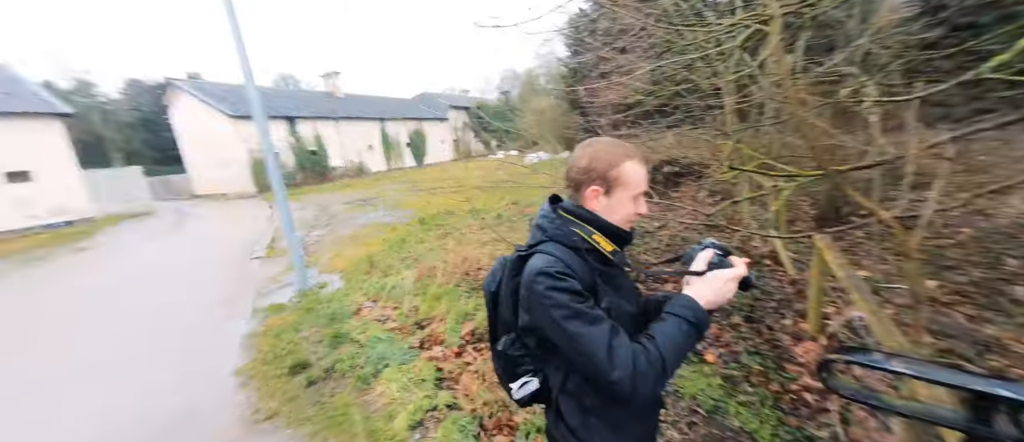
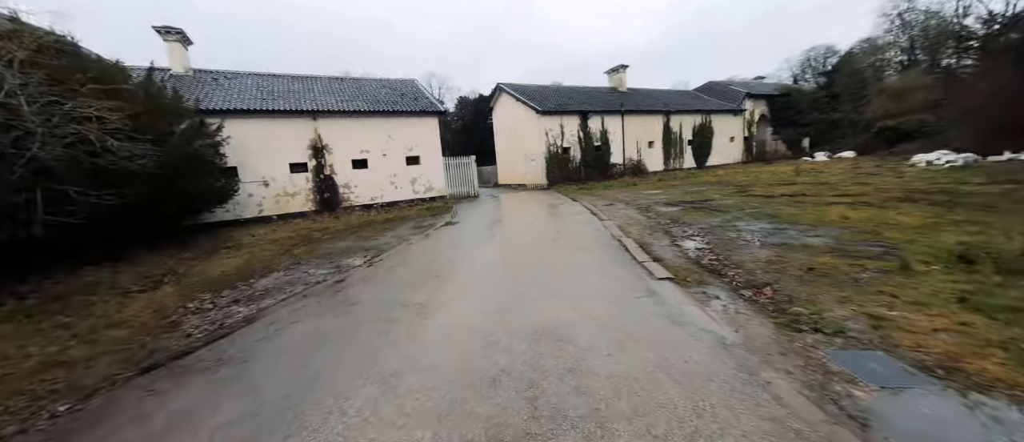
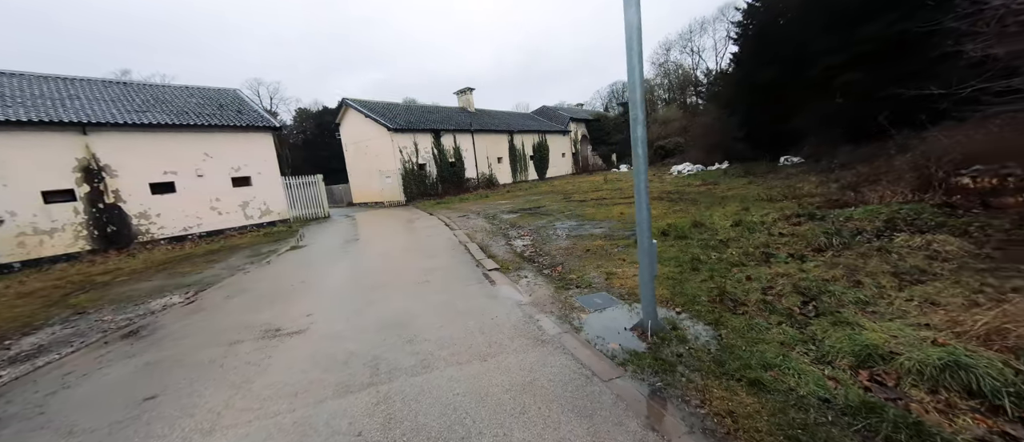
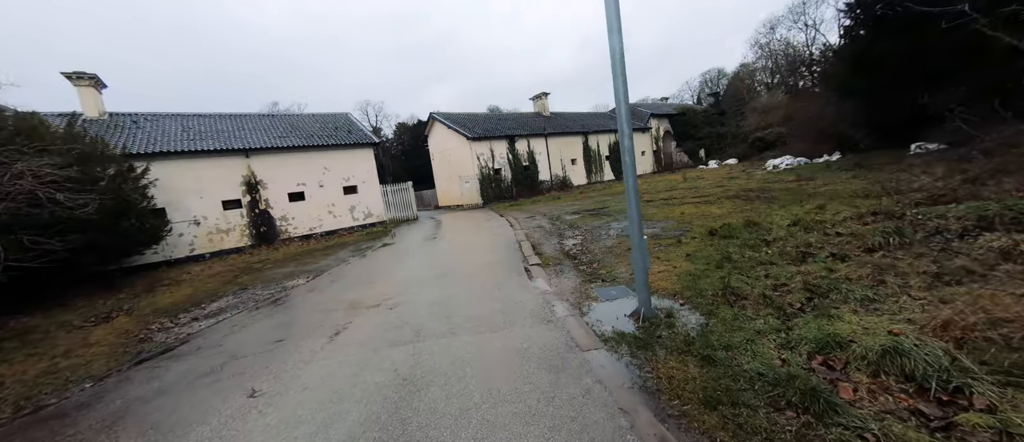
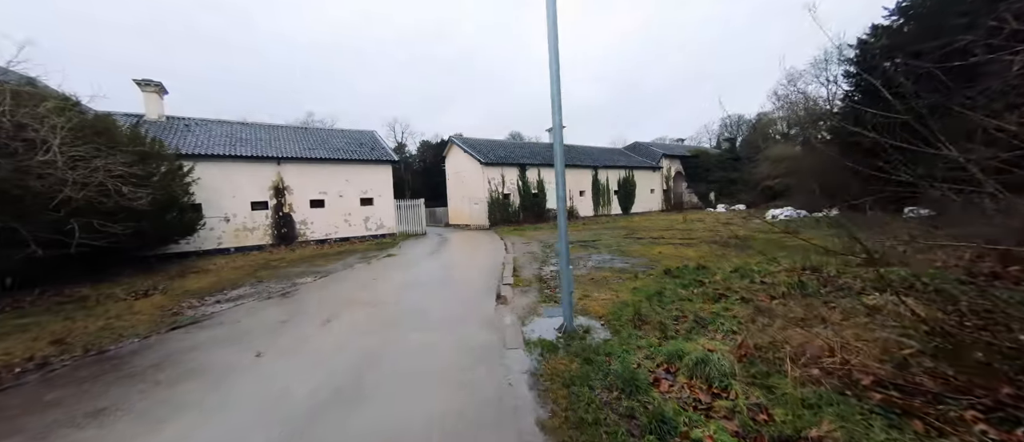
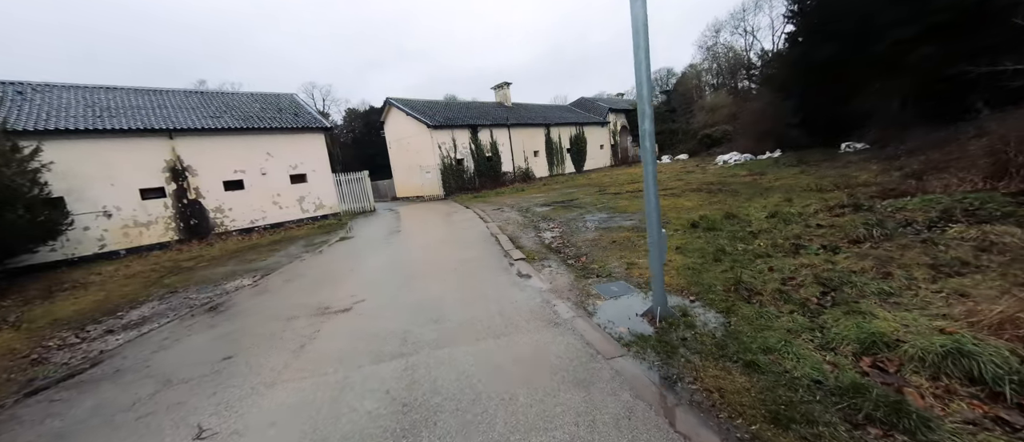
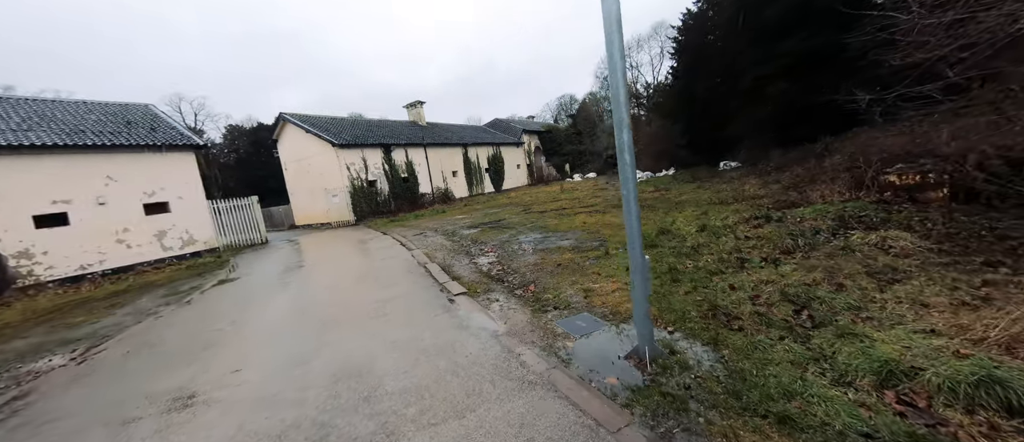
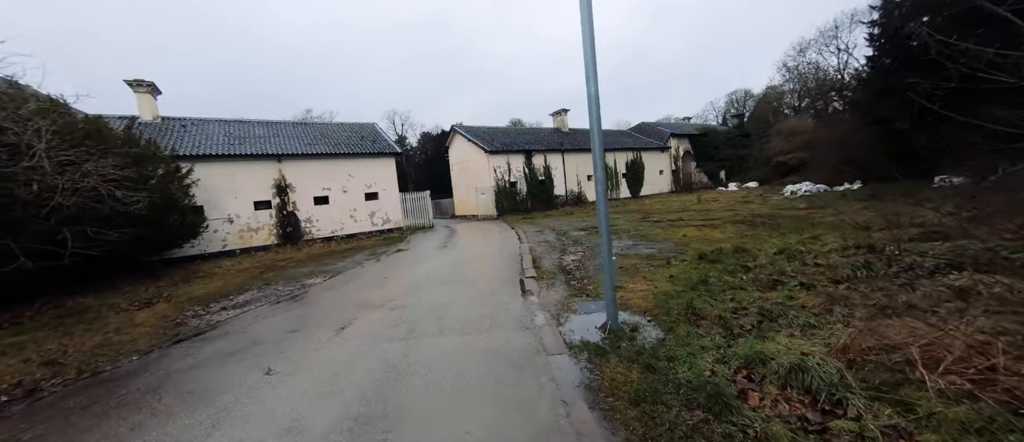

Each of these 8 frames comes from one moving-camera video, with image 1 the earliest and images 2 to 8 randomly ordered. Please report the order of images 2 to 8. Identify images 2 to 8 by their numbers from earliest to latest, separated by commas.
5, 8, 4, 6, 3, 7, 2
